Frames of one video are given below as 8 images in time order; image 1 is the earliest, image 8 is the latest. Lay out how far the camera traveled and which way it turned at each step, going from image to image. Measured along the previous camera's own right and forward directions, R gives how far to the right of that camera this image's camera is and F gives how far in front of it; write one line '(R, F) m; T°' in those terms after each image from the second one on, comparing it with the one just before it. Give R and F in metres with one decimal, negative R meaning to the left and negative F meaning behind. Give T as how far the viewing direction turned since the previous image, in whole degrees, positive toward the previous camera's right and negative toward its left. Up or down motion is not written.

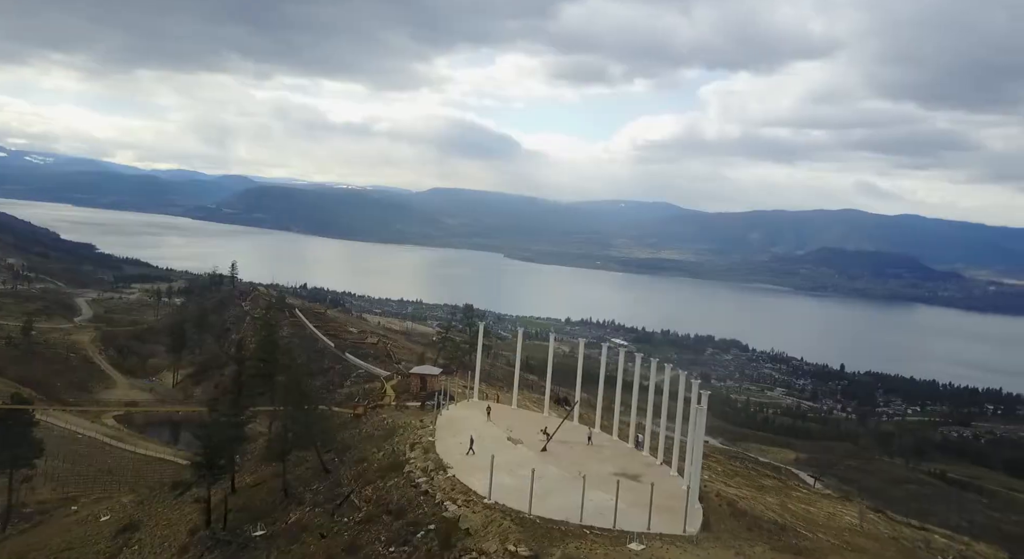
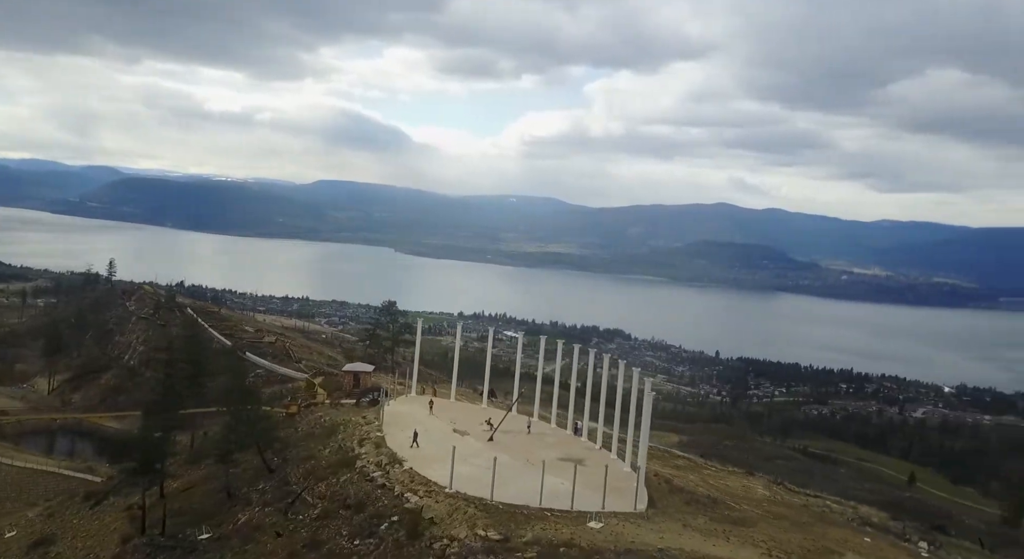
(-1.4, -0.8) m; +9°
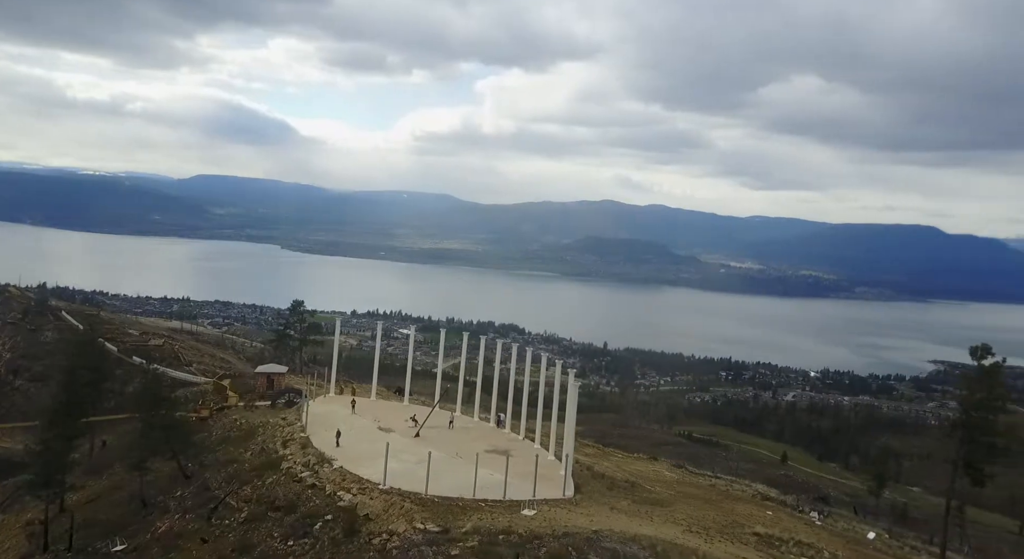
(-0.8, -0.4) m; +8°
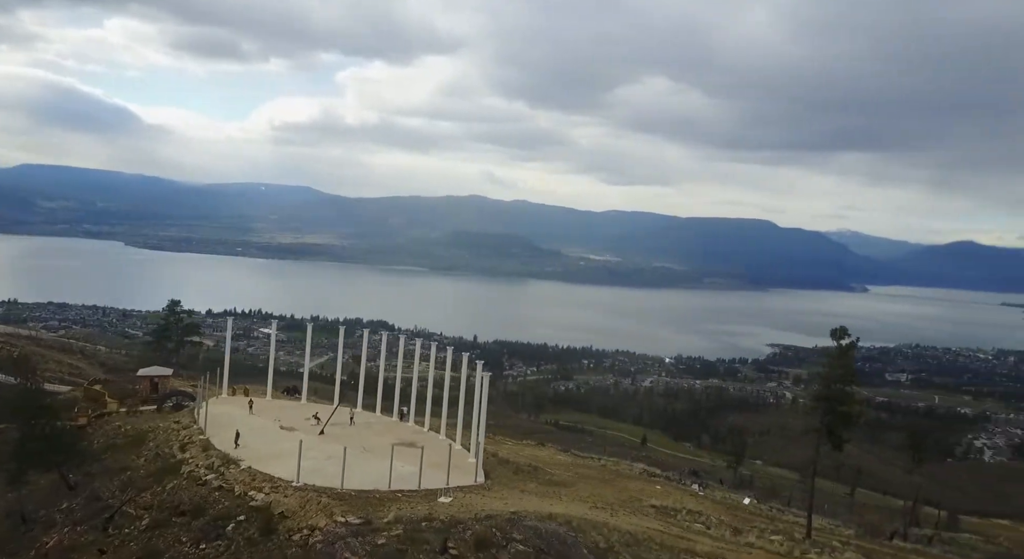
(-0.9, -0.5) m; +10°
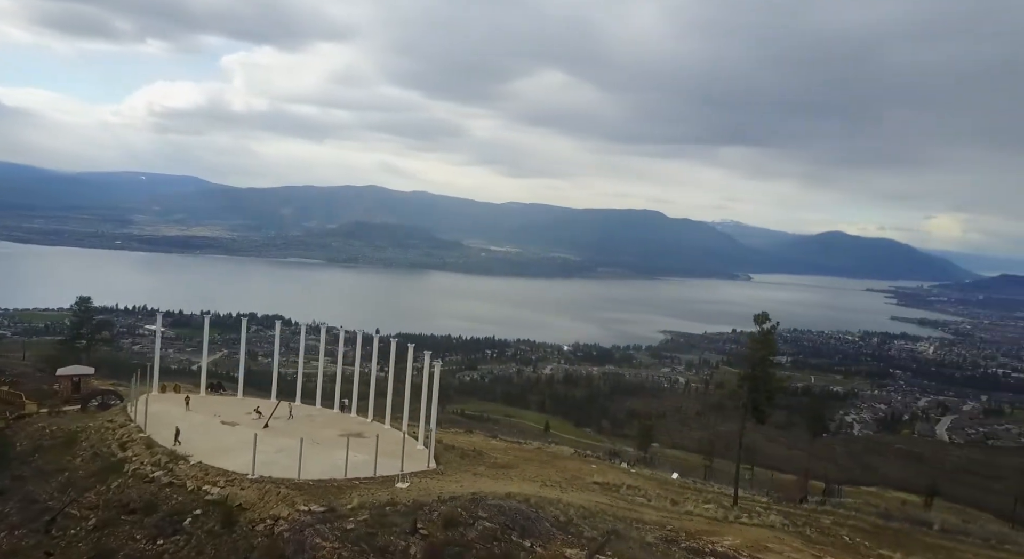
(-1.1, -0.6) m; +8°
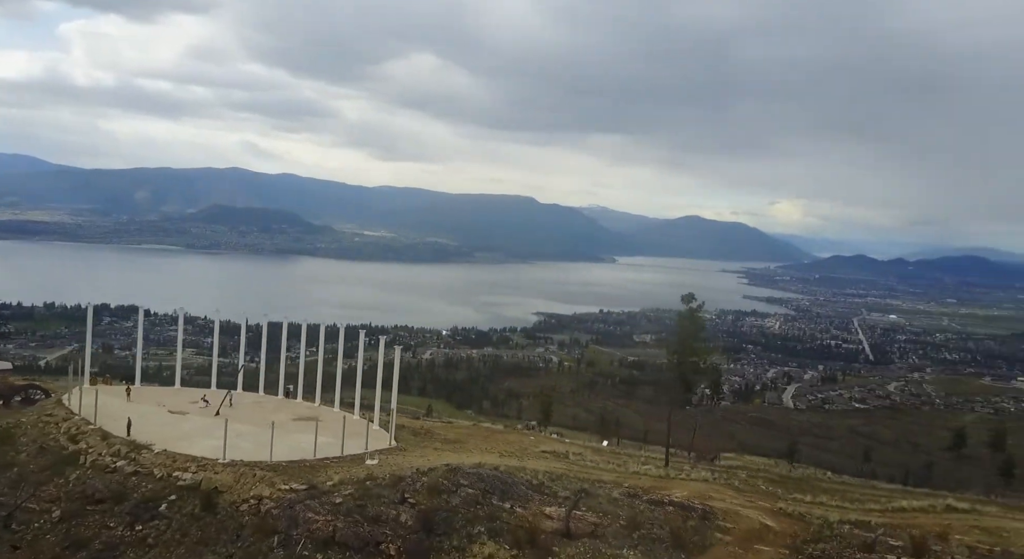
(-1.9, -1.1) m; +10°
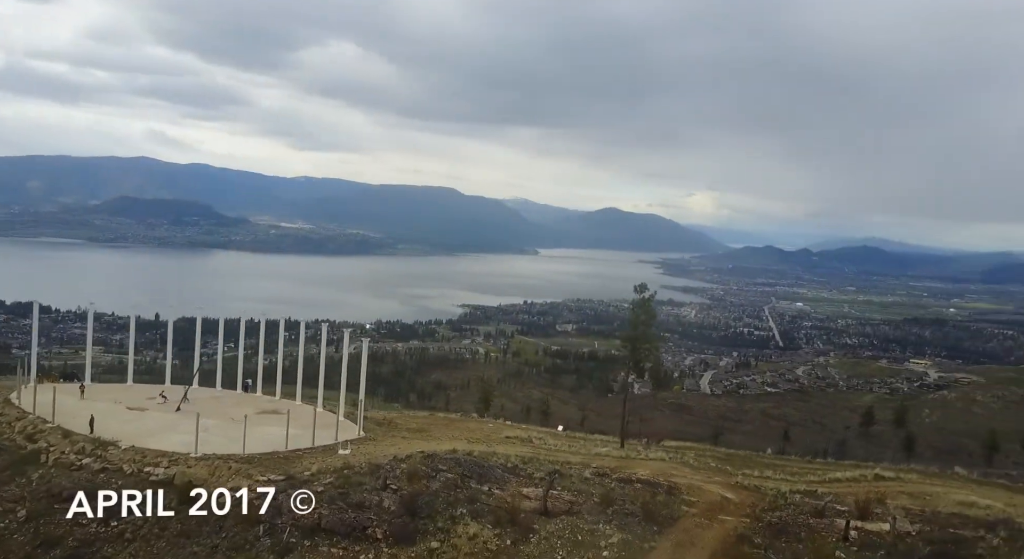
(-1.0, -0.5) m; +6°
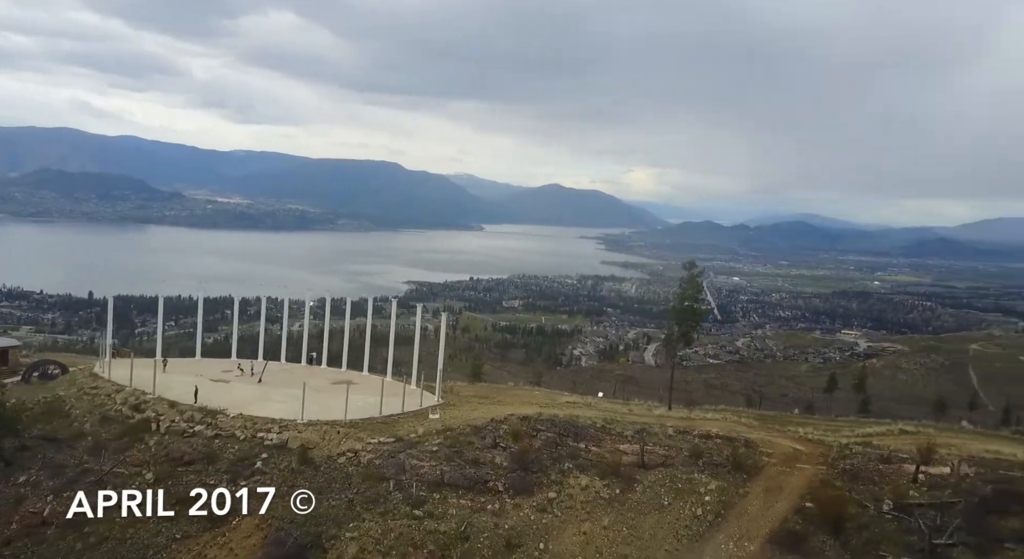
(-3.1, -1.4) m; +5°
